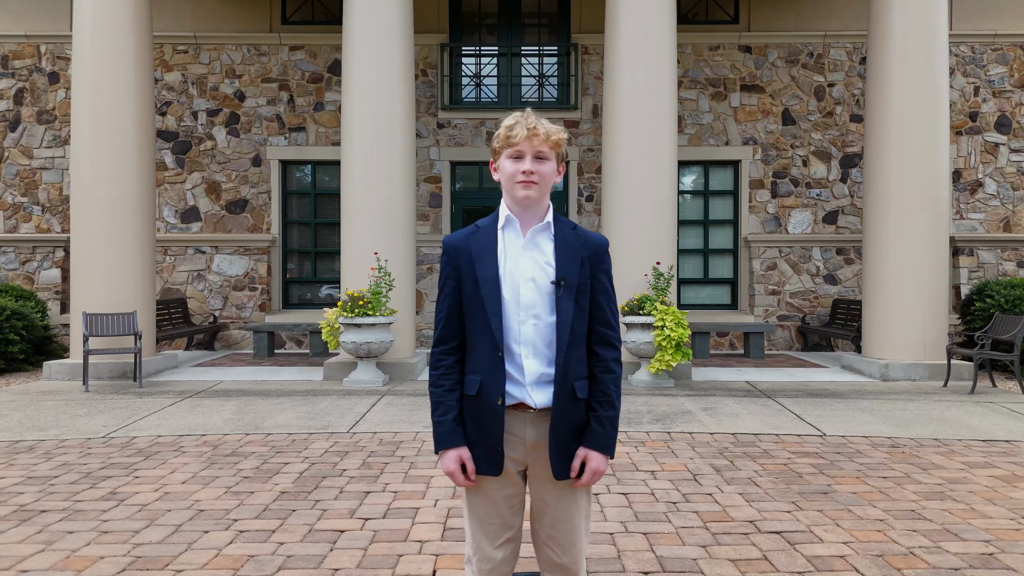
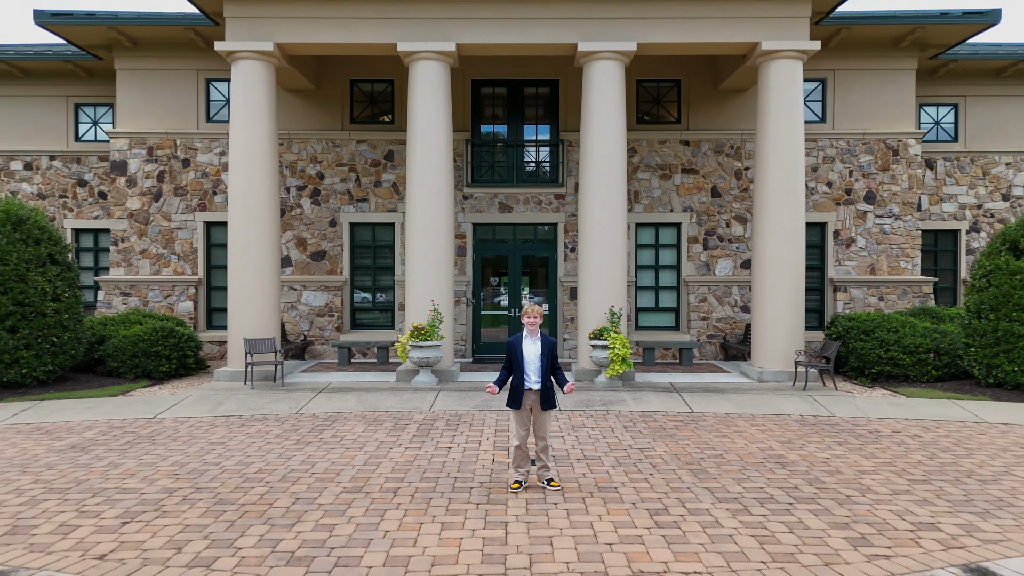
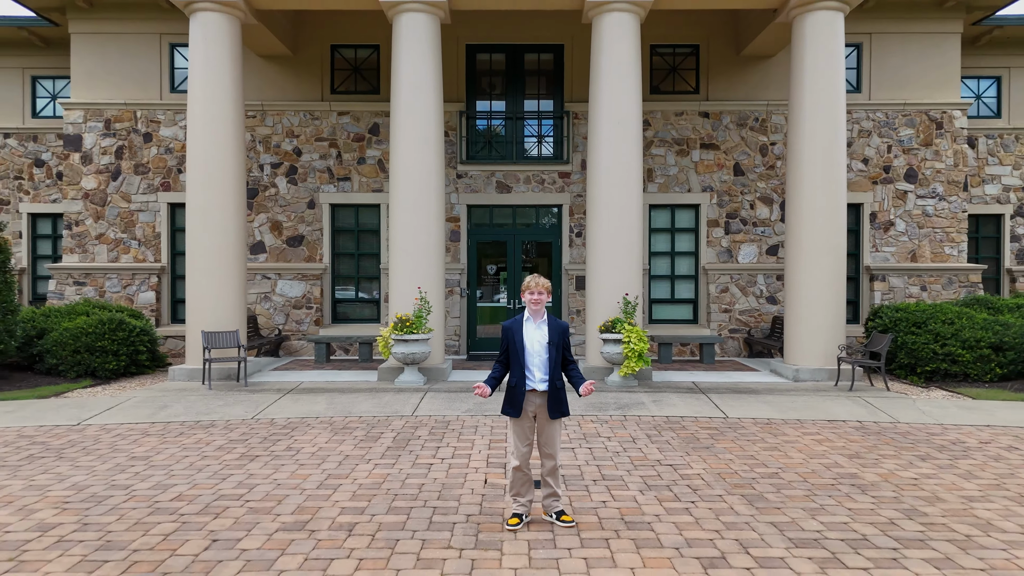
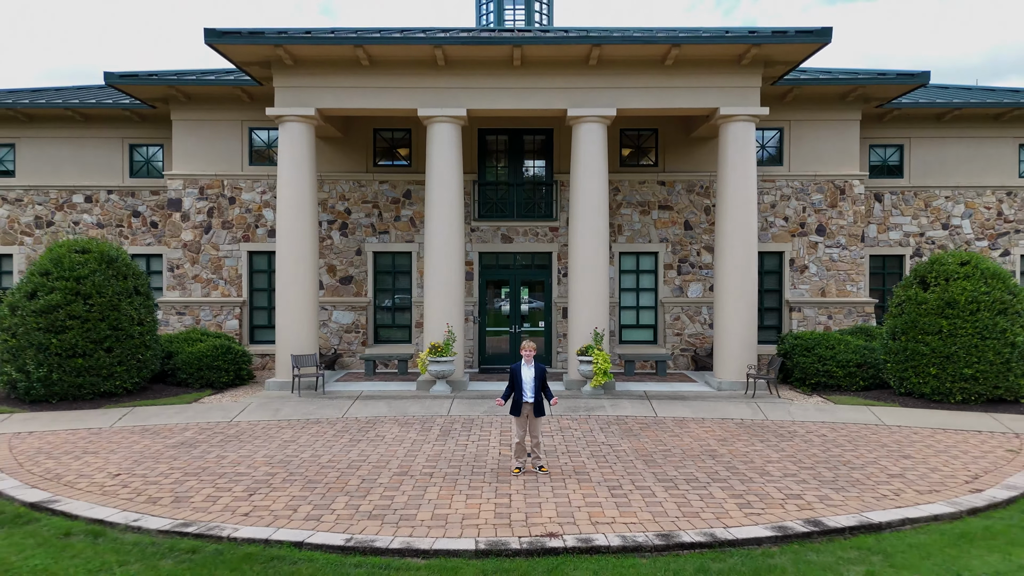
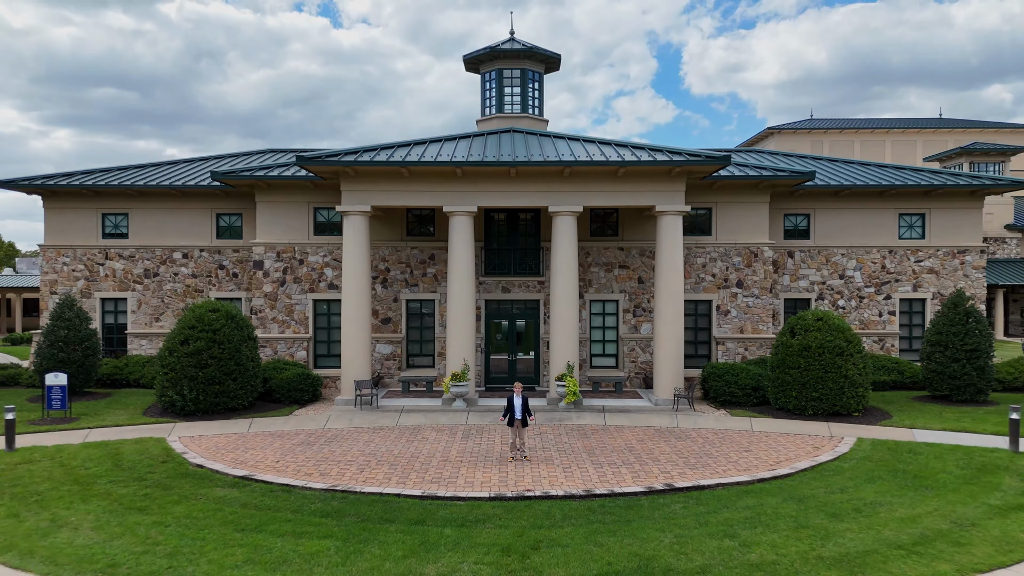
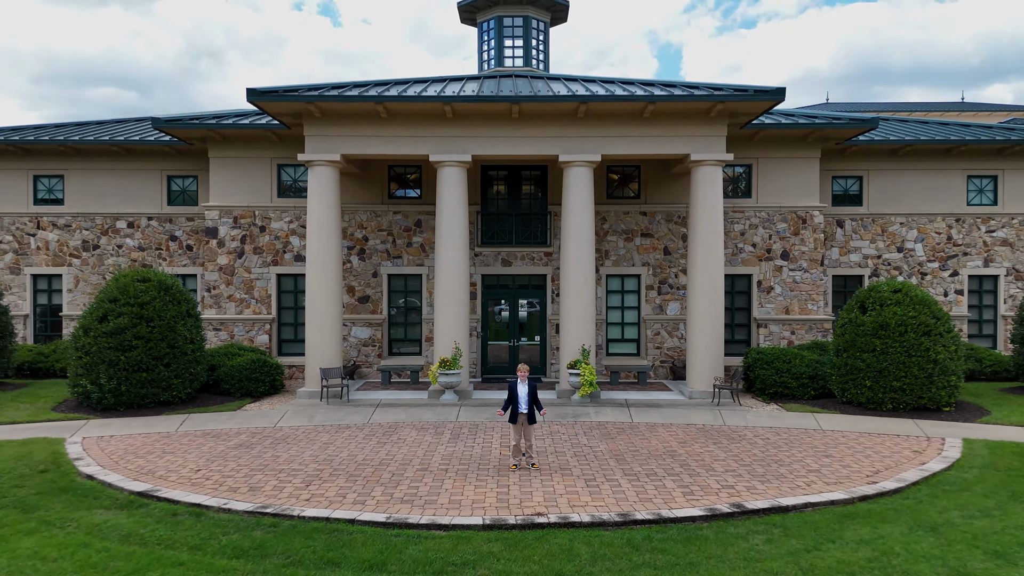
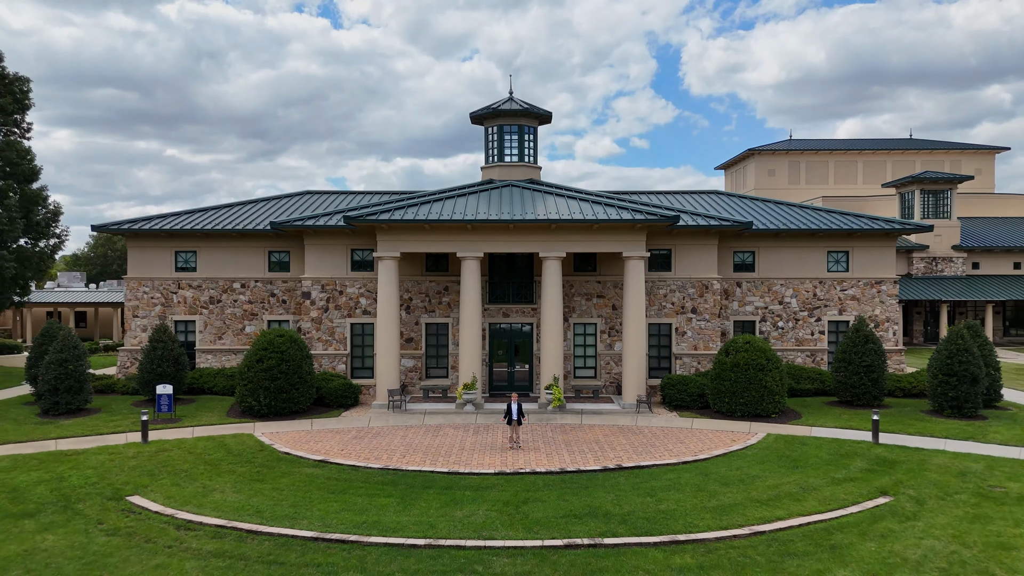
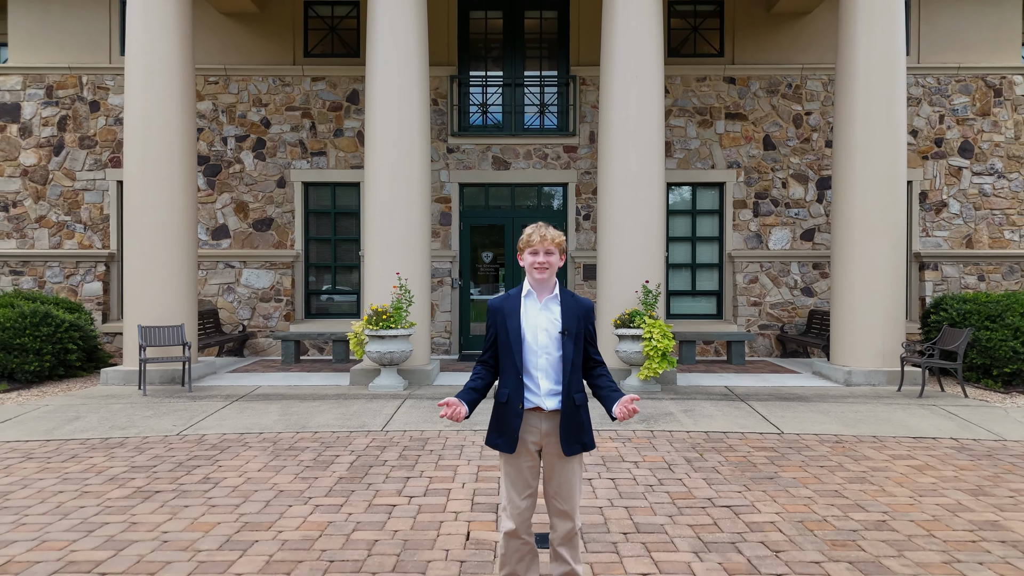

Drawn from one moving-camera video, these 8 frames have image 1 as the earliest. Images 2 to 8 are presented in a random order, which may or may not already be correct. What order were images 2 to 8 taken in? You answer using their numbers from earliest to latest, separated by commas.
8, 3, 2, 4, 6, 5, 7
